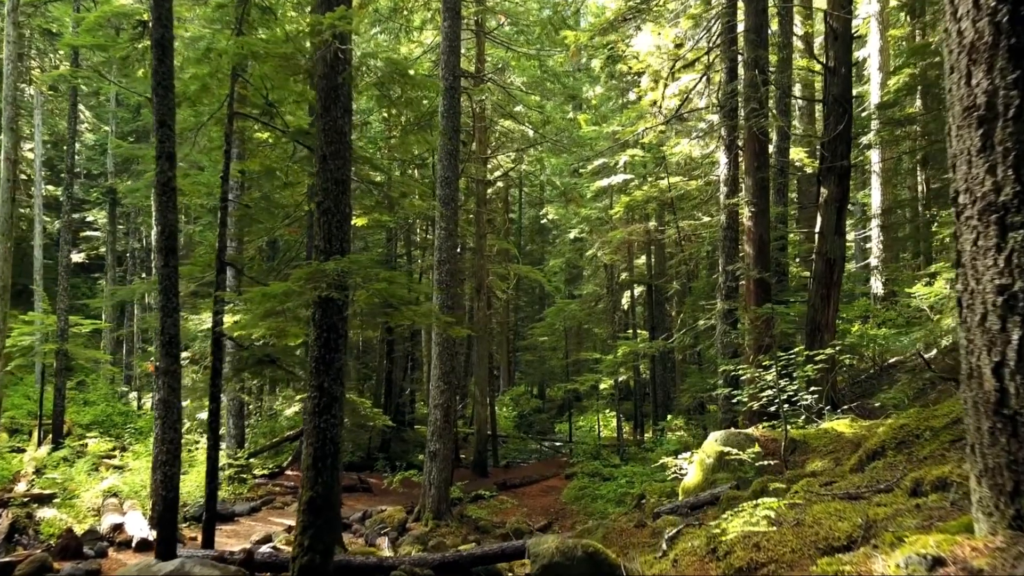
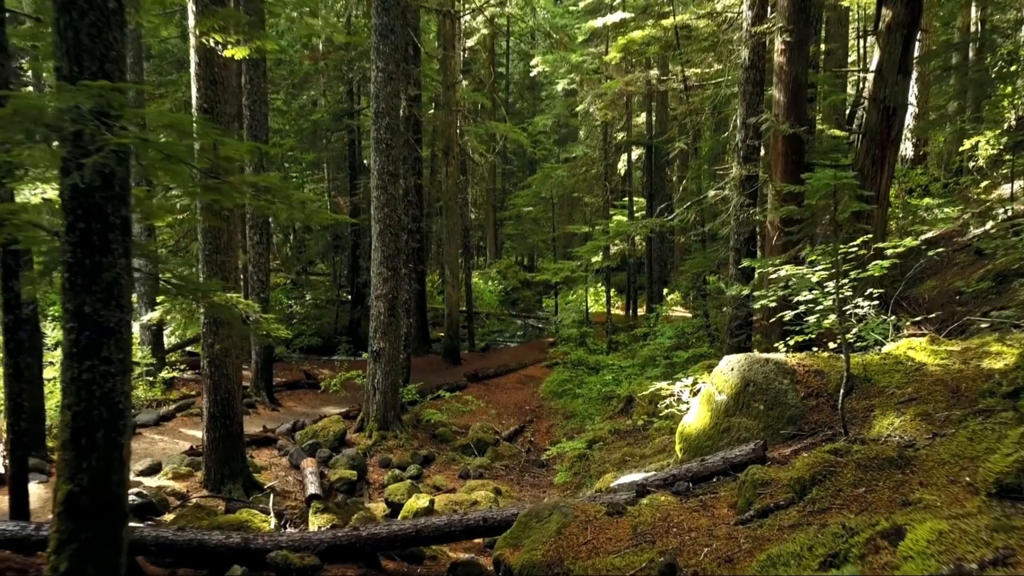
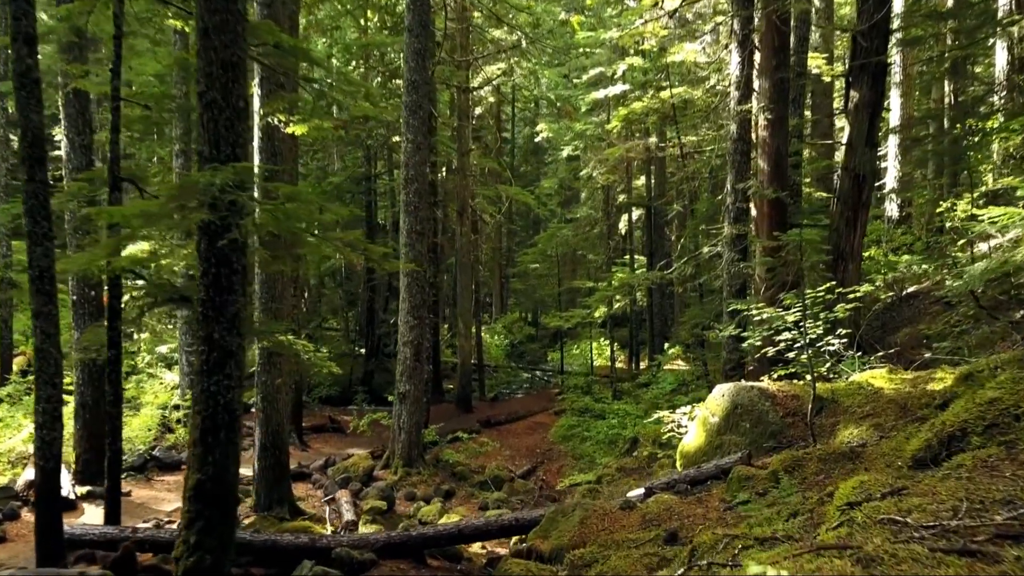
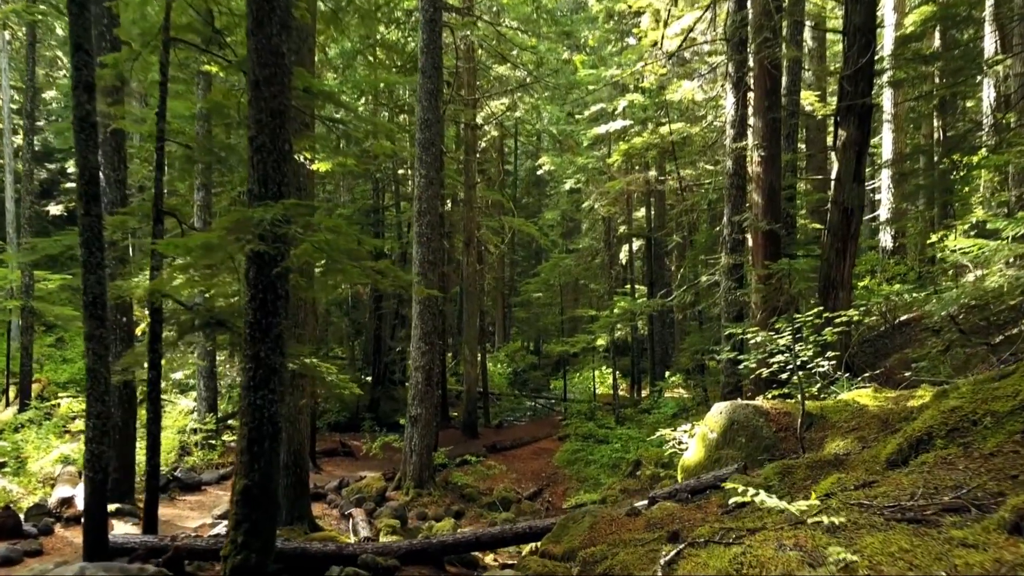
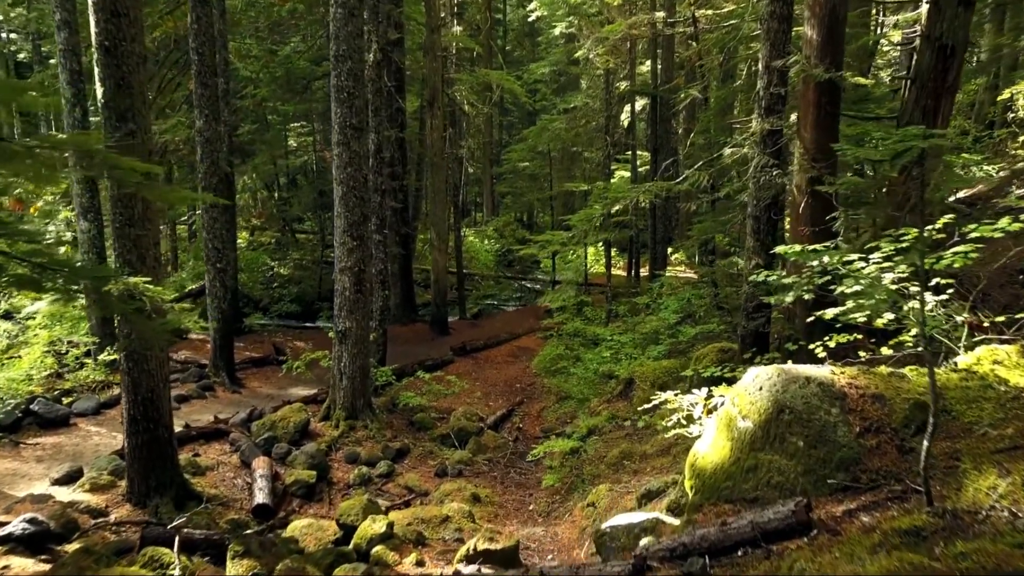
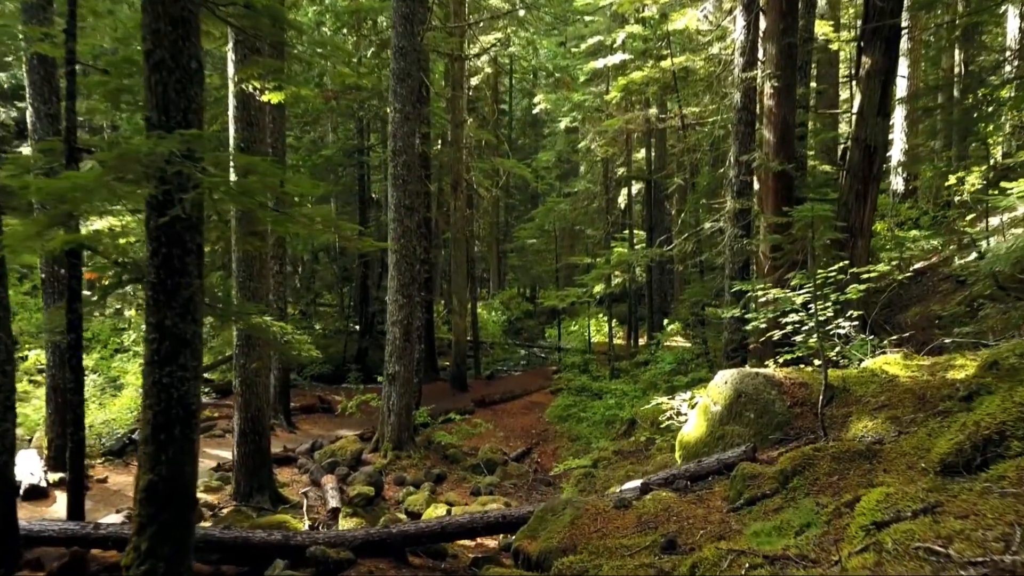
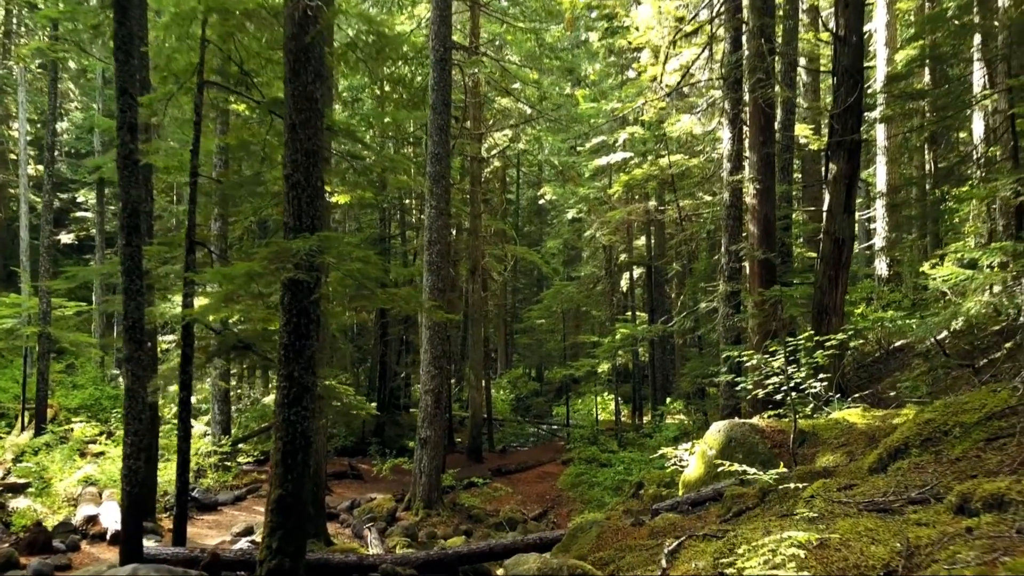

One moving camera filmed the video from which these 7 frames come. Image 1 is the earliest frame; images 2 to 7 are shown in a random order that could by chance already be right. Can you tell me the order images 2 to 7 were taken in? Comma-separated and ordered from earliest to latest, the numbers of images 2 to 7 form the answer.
7, 4, 3, 6, 2, 5
